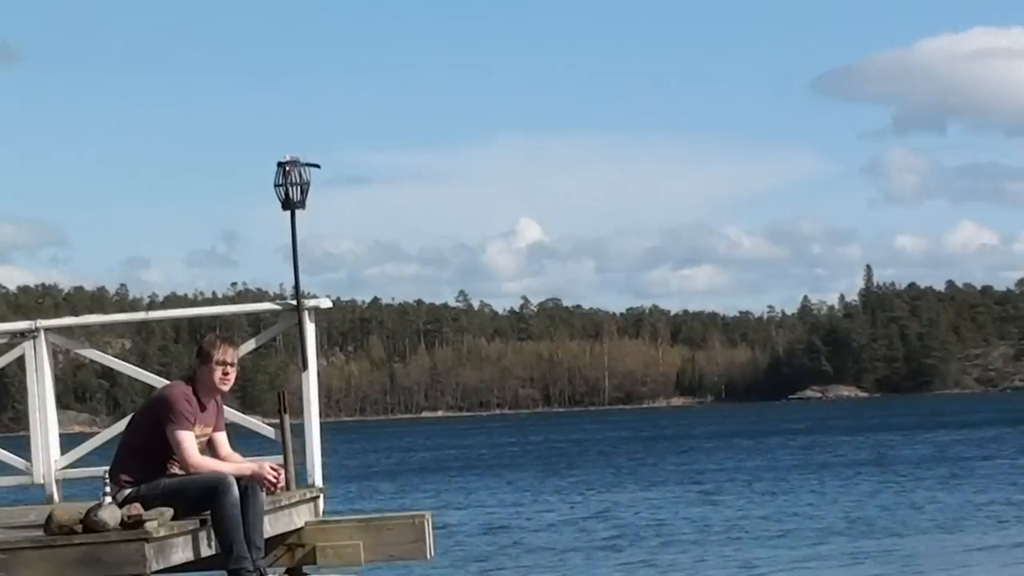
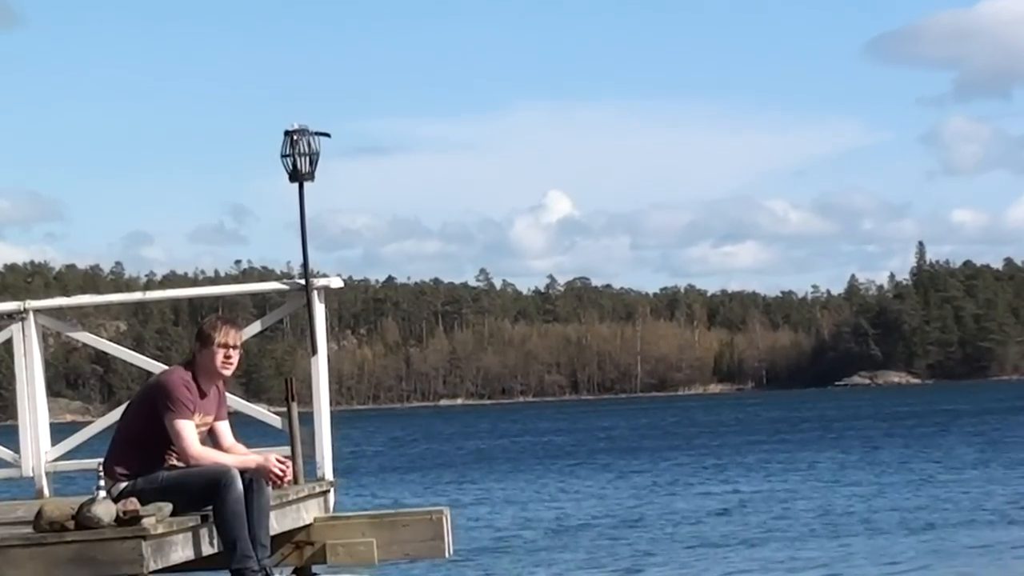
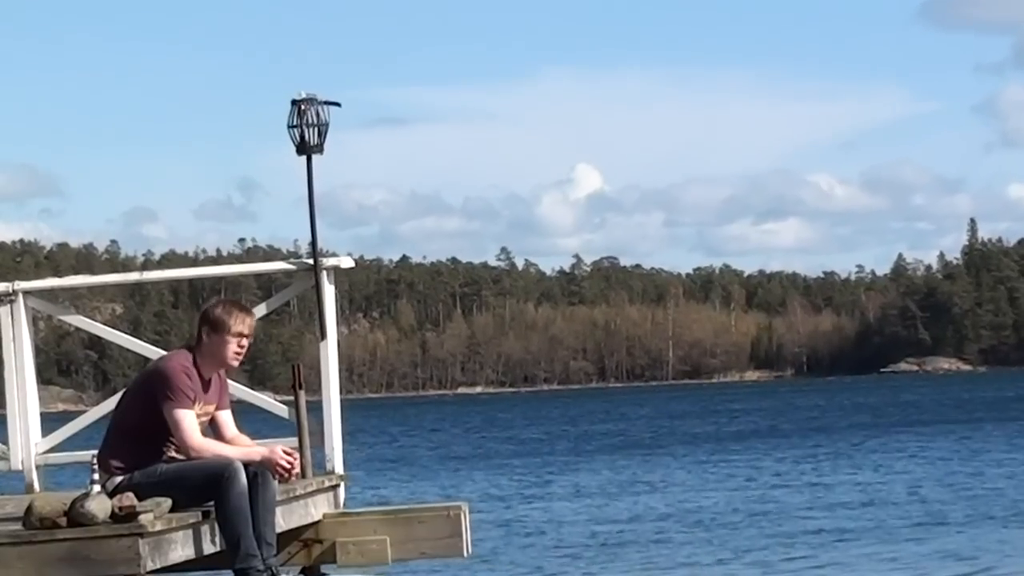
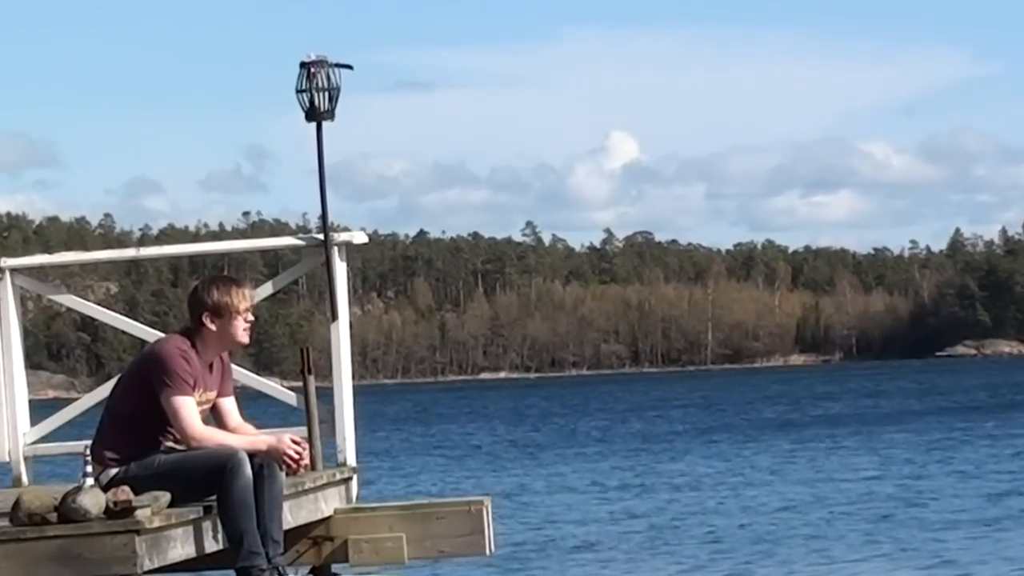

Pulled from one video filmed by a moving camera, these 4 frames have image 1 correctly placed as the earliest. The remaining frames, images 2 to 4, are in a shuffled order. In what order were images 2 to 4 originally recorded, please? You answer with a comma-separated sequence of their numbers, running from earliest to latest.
2, 3, 4
